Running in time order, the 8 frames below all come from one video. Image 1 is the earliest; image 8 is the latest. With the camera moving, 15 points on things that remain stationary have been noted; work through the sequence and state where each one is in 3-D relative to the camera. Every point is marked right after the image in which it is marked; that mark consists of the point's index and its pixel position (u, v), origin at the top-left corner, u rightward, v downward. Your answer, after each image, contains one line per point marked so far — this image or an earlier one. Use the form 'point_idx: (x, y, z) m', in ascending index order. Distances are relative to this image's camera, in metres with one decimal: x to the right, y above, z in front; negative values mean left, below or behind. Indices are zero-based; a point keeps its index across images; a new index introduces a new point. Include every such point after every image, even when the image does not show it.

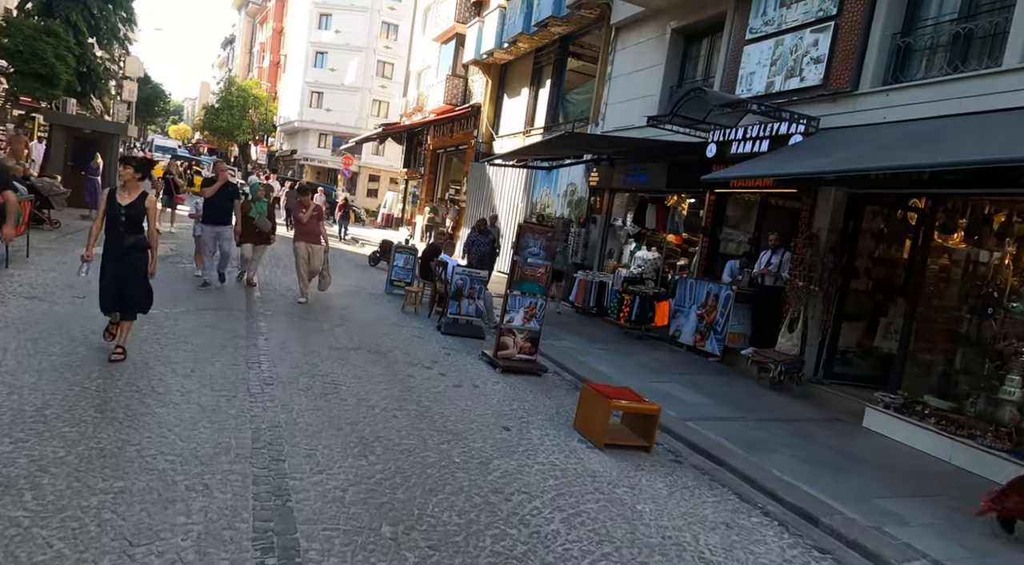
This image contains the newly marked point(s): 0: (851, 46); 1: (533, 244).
0: (+3.9, +2.7, +8.9) m
1: (+0.2, +0.4, +8.5) m
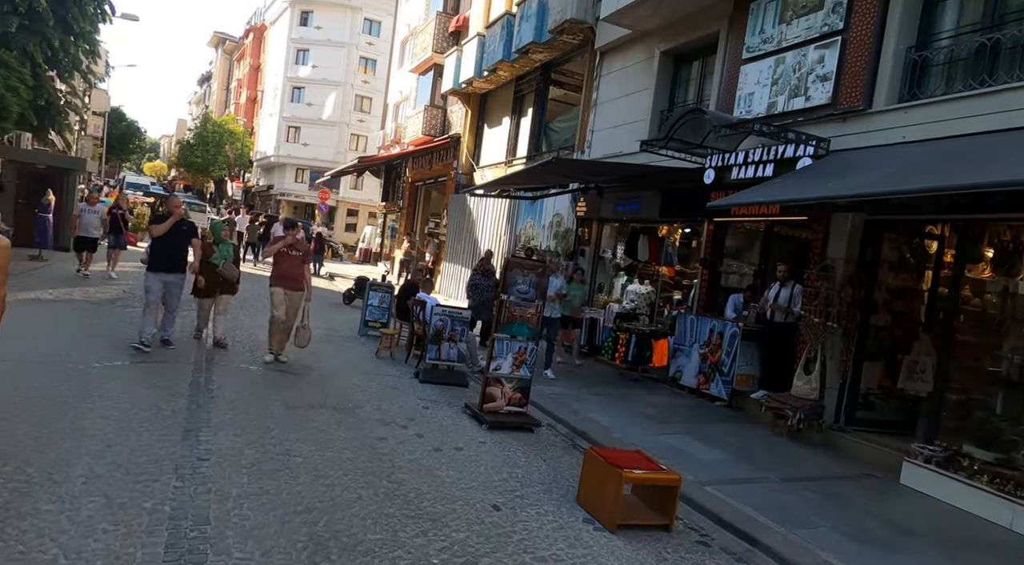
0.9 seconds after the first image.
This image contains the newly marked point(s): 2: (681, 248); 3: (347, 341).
0: (+3.7, +2.4, +8.2) m
1: (+0.1, 0.0, +7.7) m
2: (+2.6, +0.5, +11.8) m
3: (-2.4, -0.9, +11.3) m
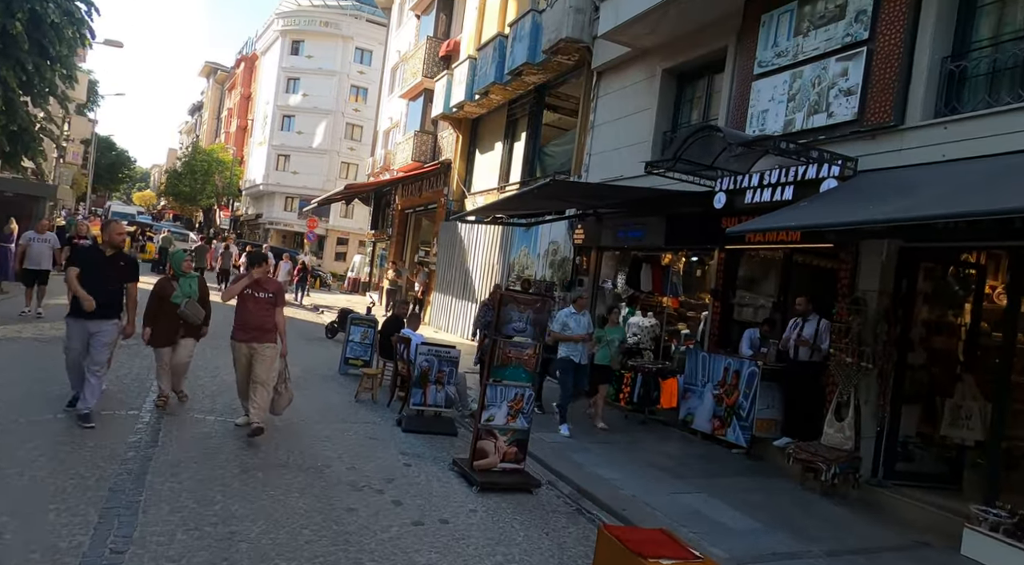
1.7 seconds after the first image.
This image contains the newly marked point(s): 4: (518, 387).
0: (+3.7, +2.0, +7.4) m
1: (0.0, -0.3, +6.8) m
2: (+2.5, +0.1, +10.9) m
3: (-2.5, -1.4, +10.4) m
4: (0.0, -0.9, +6.7) m
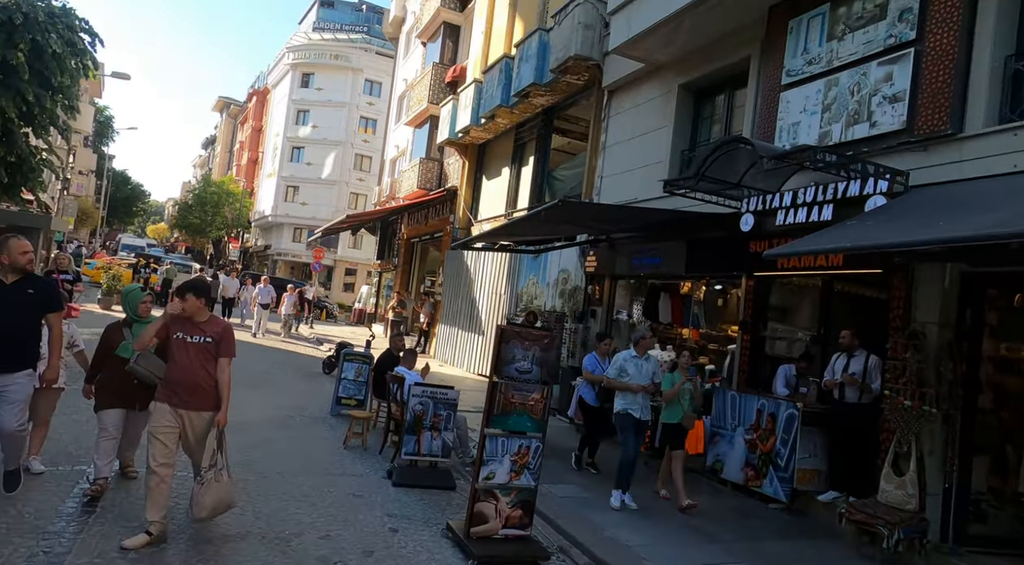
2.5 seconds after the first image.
0: (+3.7, +1.8, +6.5) m
1: (+0.1, -0.6, +5.8) m
2: (+2.6, -0.3, +10.0) m
3: (-2.4, -1.8, +9.5) m
4: (+0.1, -1.2, +5.8) m
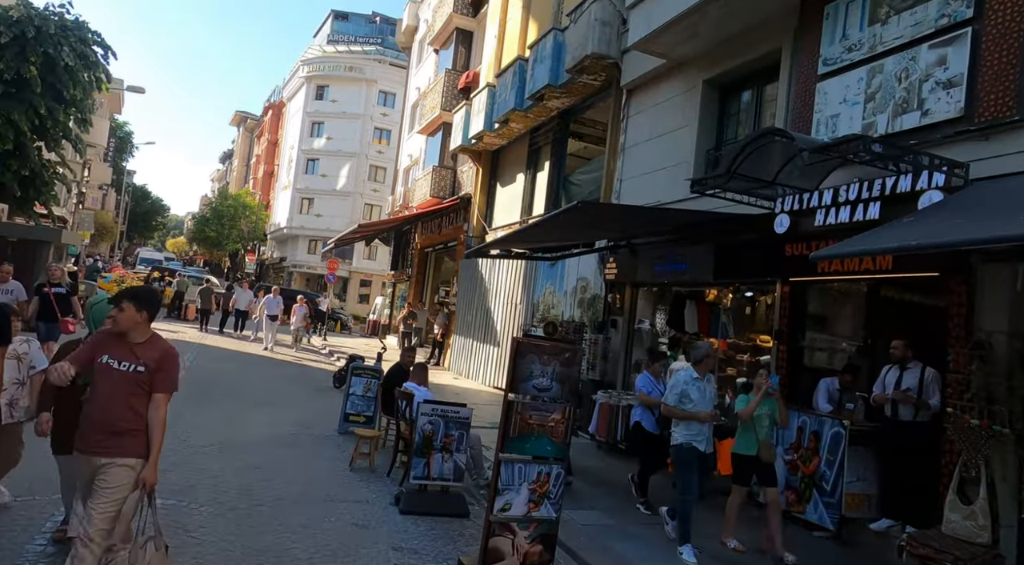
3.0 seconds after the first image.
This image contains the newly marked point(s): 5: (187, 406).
0: (+3.8, +1.7, +5.9) m
1: (+0.2, -0.6, +5.2) m
2: (+2.8, -0.4, +9.4) m
3: (-2.2, -1.9, +8.9) m
4: (+0.2, -1.2, +5.2) m
5: (-5.2, -2.0, +12.4) m
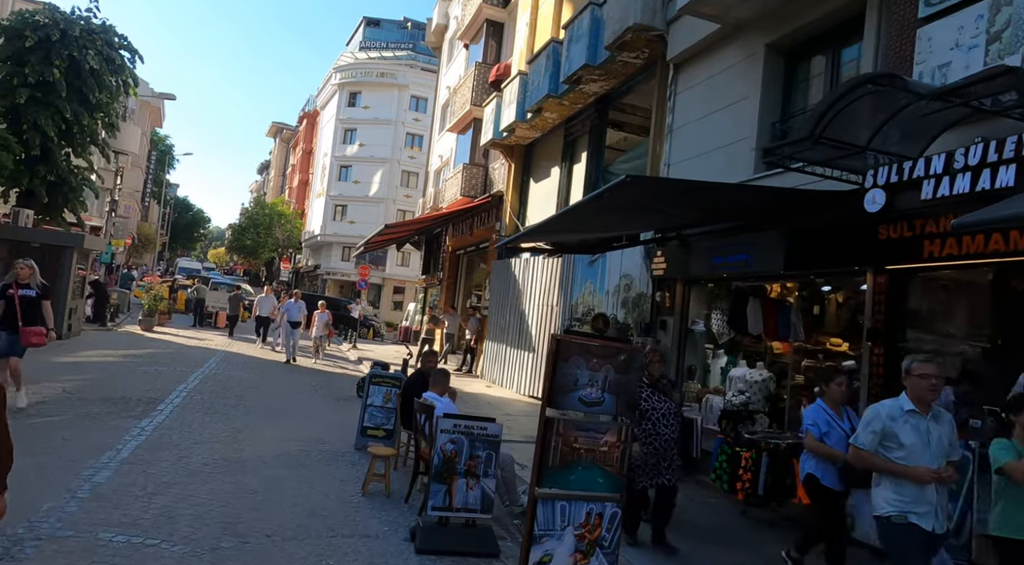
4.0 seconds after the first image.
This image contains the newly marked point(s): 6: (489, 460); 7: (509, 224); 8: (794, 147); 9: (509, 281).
0: (+4.0, +1.9, +4.5) m
1: (+0.4, -0.5, +4.0) m
2: (+3.1, -0.3, +8.0) m
3: (-1.8, -1.8, +7.8) m
4: (+0.4, -1.1, +3.9) m
5: (-4.7, -2.0, +11.4) m
6: (-0.2, -1.4, +6.1) m
7: (-0.1, +1.5, +19.9) m
8: (+2.3, +1.1, +6.3) m
9: (-0.1, +0.1, +18.6) m
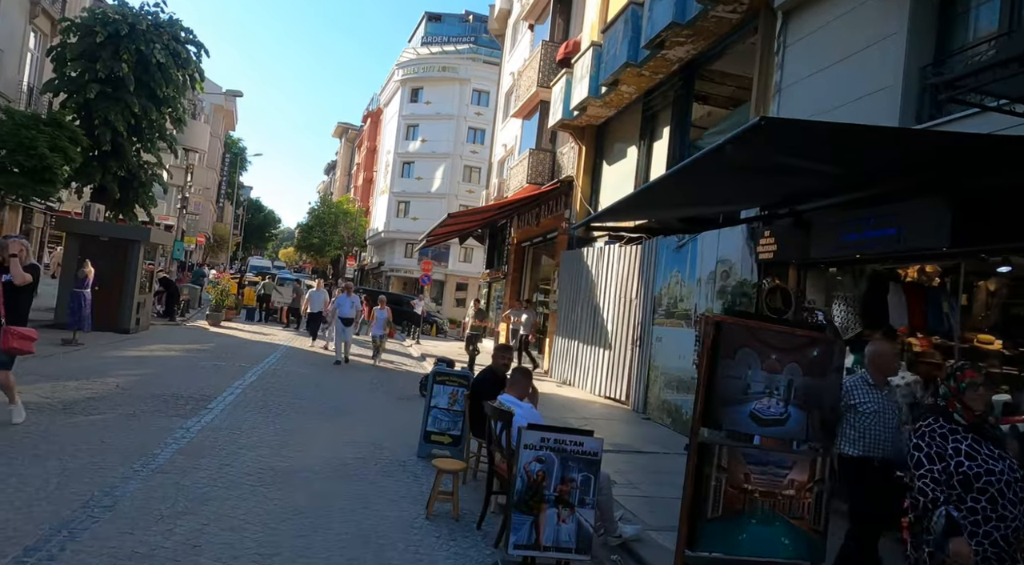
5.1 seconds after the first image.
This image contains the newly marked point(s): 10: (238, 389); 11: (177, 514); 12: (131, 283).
0: (+4.5, +2.0, +2.8) m
1: (+0.9, -0.4, +2.6) m
2: (+3.9, -0.1, +6.4) m
3: (-1.1, -1.7, +6.5) m
4: (+0.9, -1.0, +2.5) m
5: (-3.6, -1.9, +10.4) m
6: (+0.5, -1.2, +4.8) m
7: (+1.7, +1.7, +18.5) m
8: (+3.0, +1.3, +4.8) m
9: (+1.6, +0.3, +17.2) m
10: (-4.7, -1.8, +13.2) m
11: (-2.6, -1.8, +6.1) m
12: (-9.7, 0.0, +19.7) m
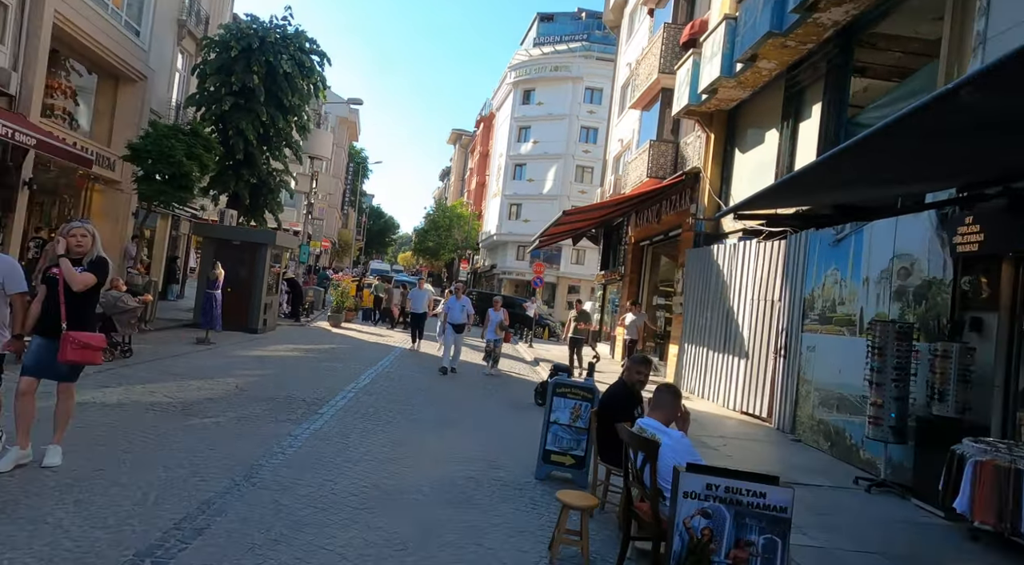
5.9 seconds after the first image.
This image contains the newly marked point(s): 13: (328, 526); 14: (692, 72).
0: (+4.9, +2.1, +1.0) m
1: (+1.3, -0.3, +1.3) m
2: (+4.8, -0.1, +4.5) m
3: (-0.1, -1.7, +5.4) m
4: (+1.3, -0.9, +1.2) m
5: (-2.0, -1.9, +9.6) m
6: (+1.2, -1.2, +3.5) m
7: (+4.3, +1.7, +16.8) m
8: (+3.6, +1.3, +3.1) m
9: (+4.1, +0.2, +15.6) m
10: (-2.7, -1.9, +12.6) m
11: (-1.7, -1.8, +5.2) m
12: (-6.8, 0.0, +19.7) m
13: (-1.4, -1.8, +5.7) m
14: (+3.9, +4.6, +16.7) m
